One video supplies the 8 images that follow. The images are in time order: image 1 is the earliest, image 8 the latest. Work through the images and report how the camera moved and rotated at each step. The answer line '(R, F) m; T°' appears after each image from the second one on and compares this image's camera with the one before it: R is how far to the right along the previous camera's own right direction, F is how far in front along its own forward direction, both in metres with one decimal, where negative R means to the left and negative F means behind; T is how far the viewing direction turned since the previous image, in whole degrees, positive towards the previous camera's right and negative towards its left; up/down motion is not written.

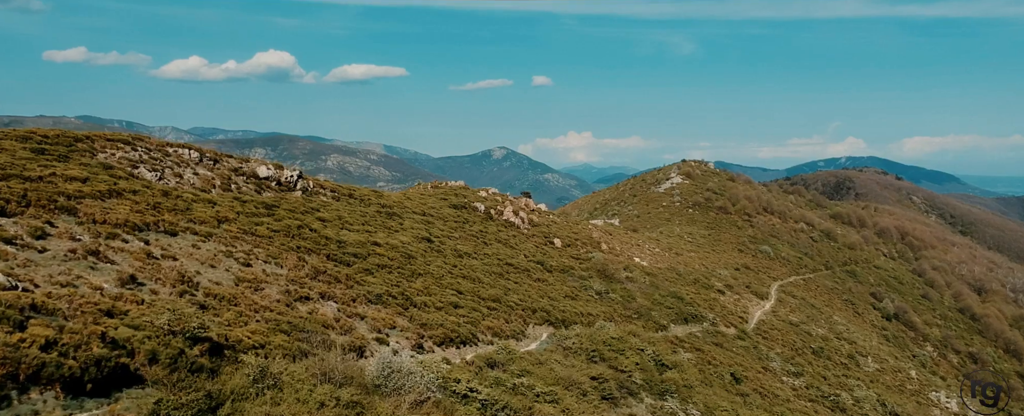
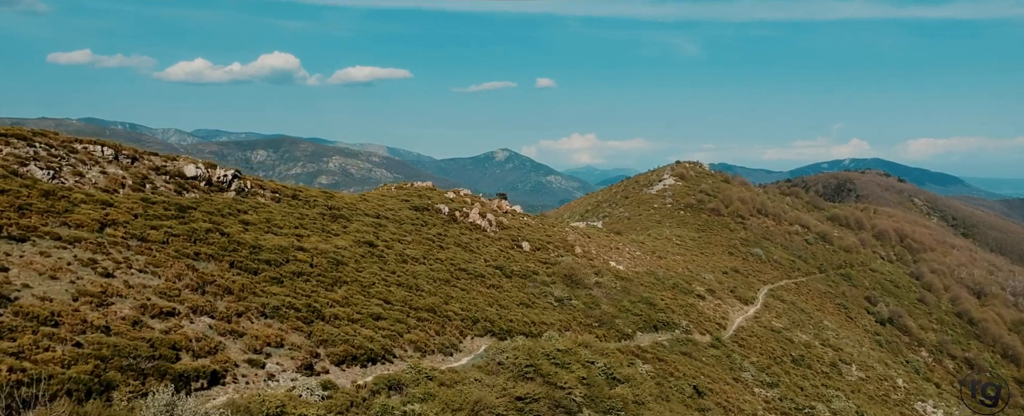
(+2.2, +2.0) m; 0°
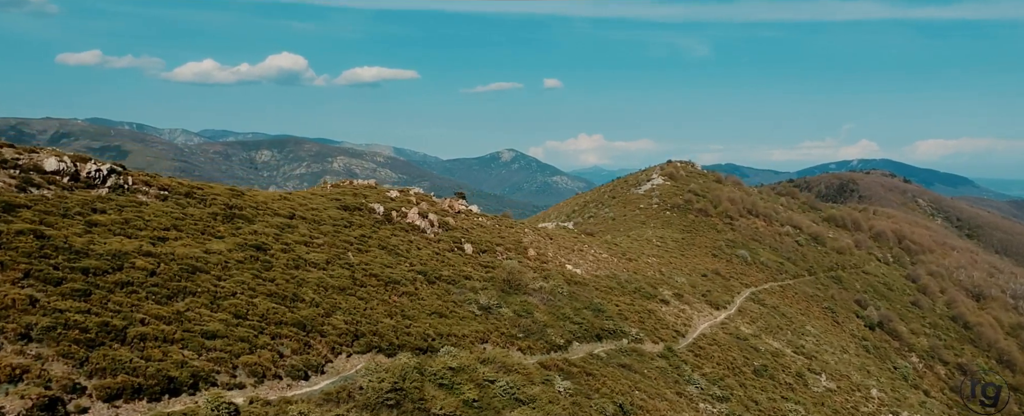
(+3.6, +3.1) m; 0°
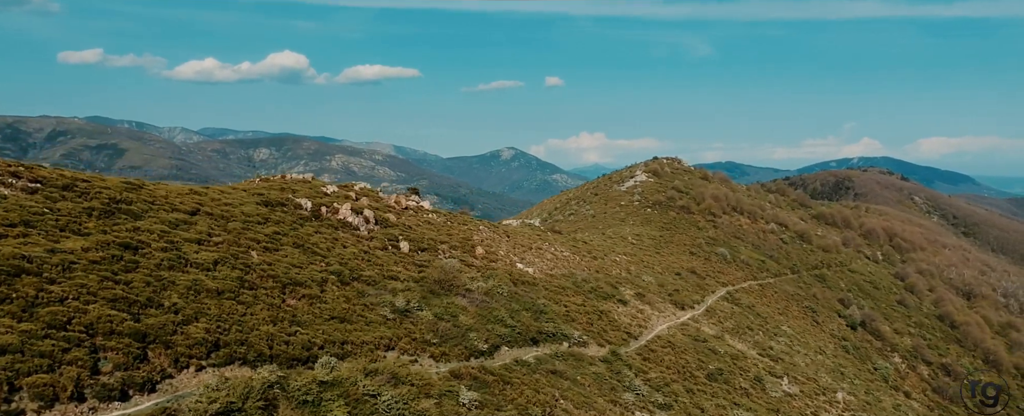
(+3.2, +2.7) m; 0°
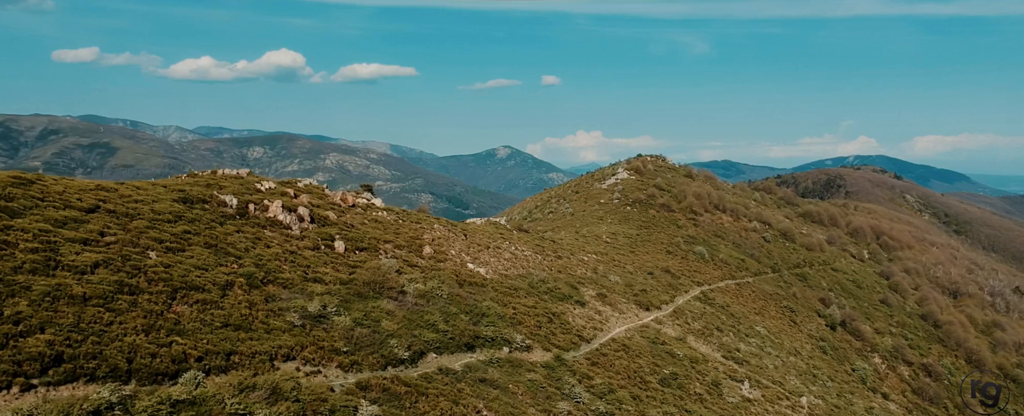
(+2.7, +2.1) m; 0°
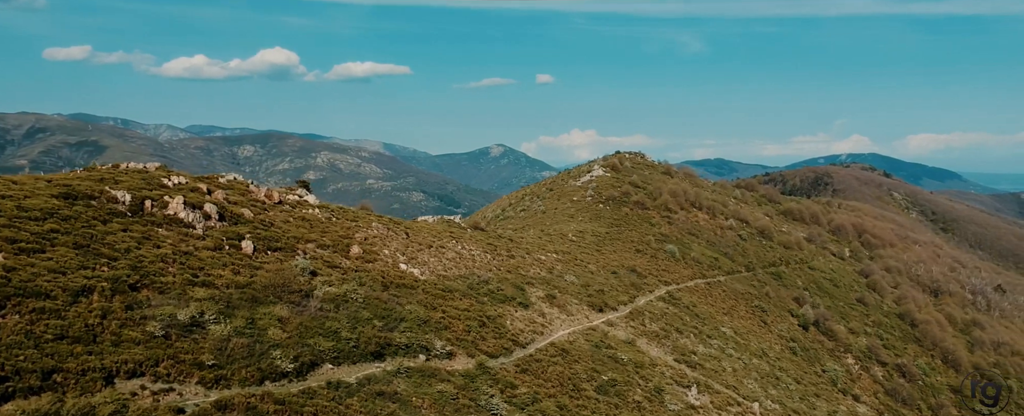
(+3.3, +2.7) m; +1°
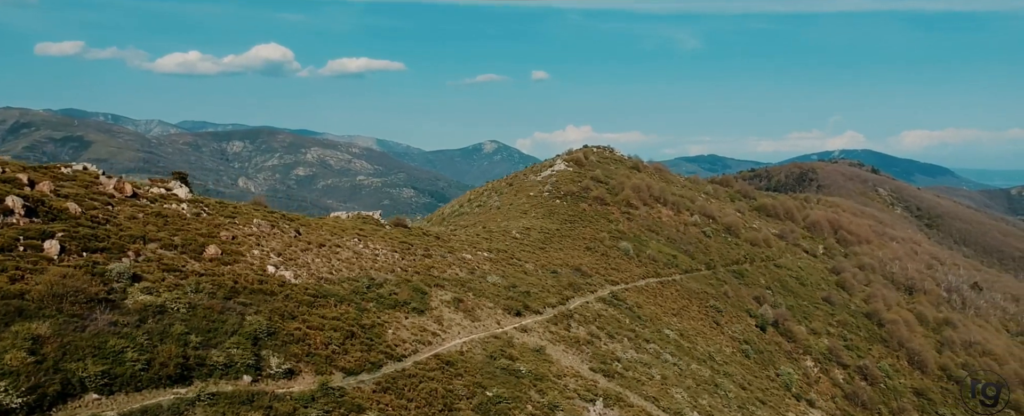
(+5.5, +4.9) m; +1°
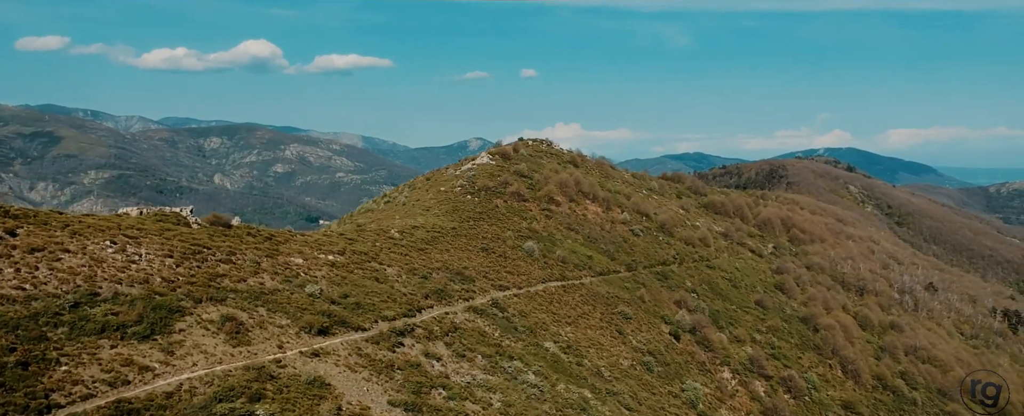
(+10.0, +9.9) m; +2°
